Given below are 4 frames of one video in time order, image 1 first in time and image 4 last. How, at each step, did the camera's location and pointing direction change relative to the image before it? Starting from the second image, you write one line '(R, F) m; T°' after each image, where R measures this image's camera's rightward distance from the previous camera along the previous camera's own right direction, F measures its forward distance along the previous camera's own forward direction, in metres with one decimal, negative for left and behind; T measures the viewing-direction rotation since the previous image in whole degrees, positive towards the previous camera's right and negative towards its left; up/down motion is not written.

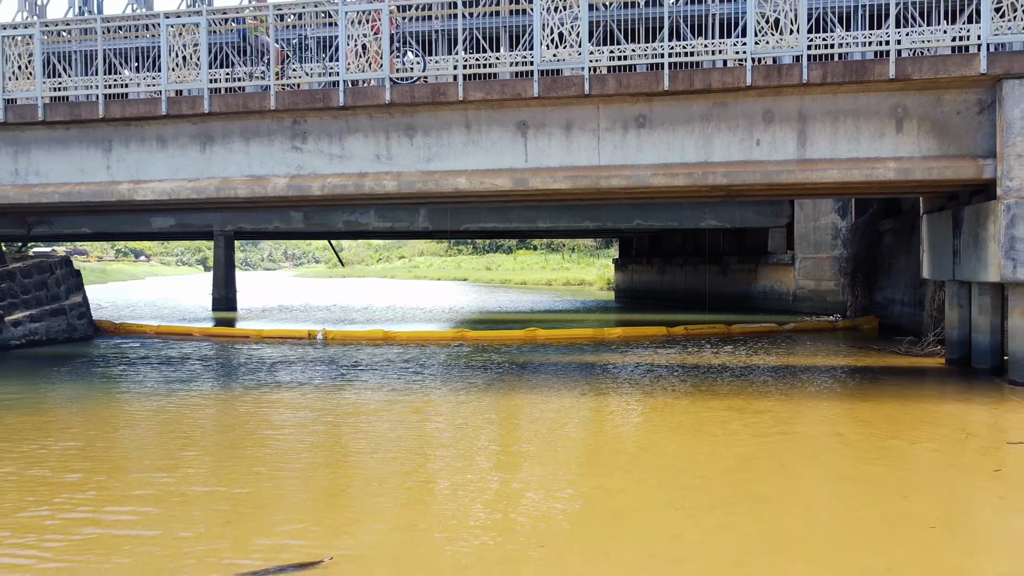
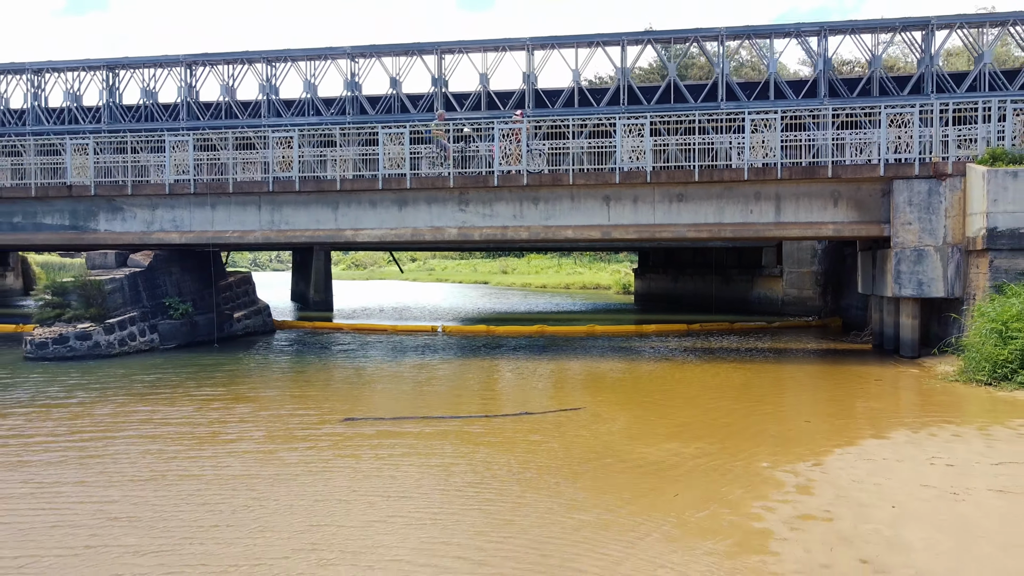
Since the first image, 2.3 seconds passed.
(-2.1, -6.7) m; 0°
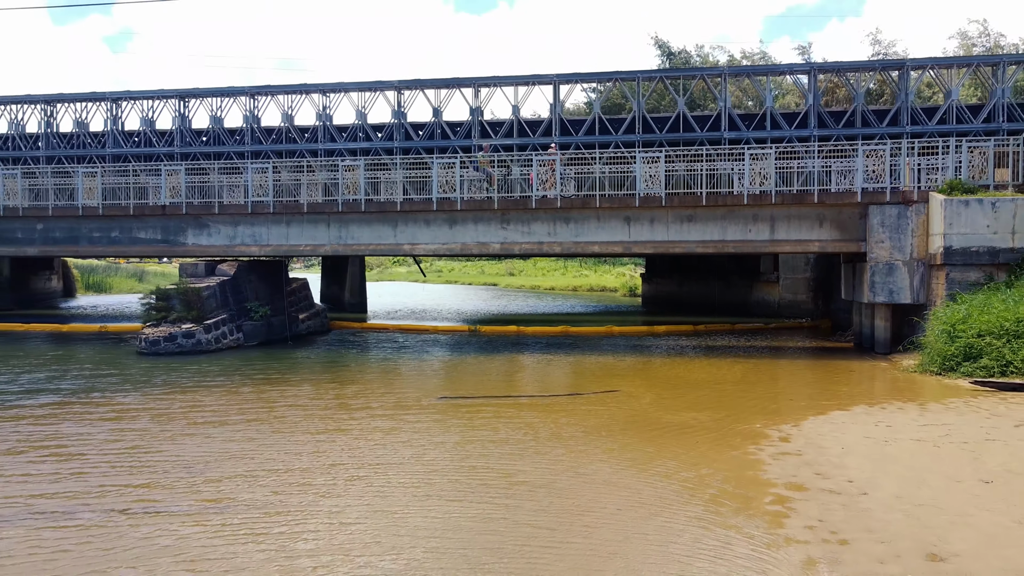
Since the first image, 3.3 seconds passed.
(-1.0, -3.2) m; 0°
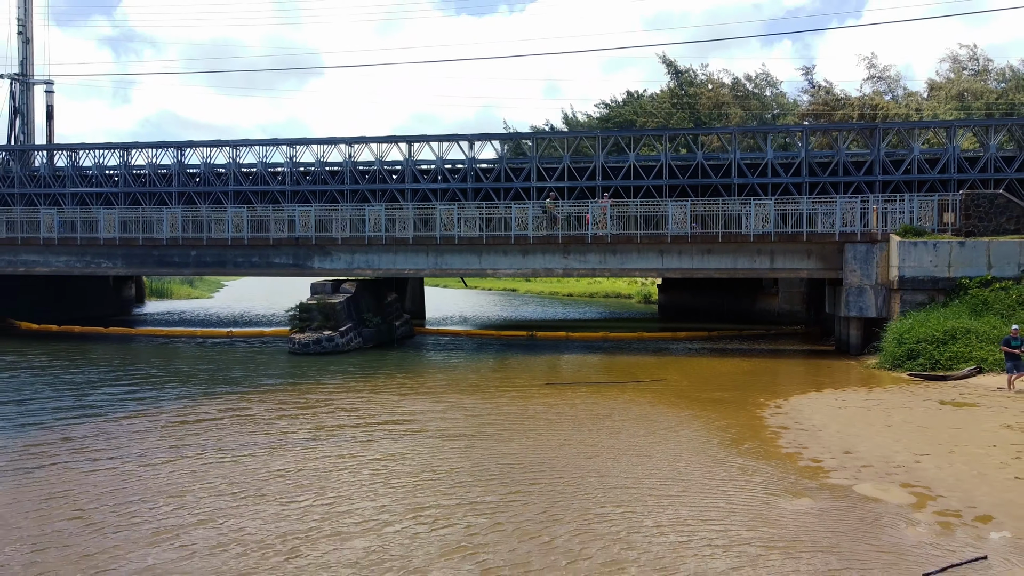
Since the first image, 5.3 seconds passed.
(-2.2, -6.4) m; 0°
